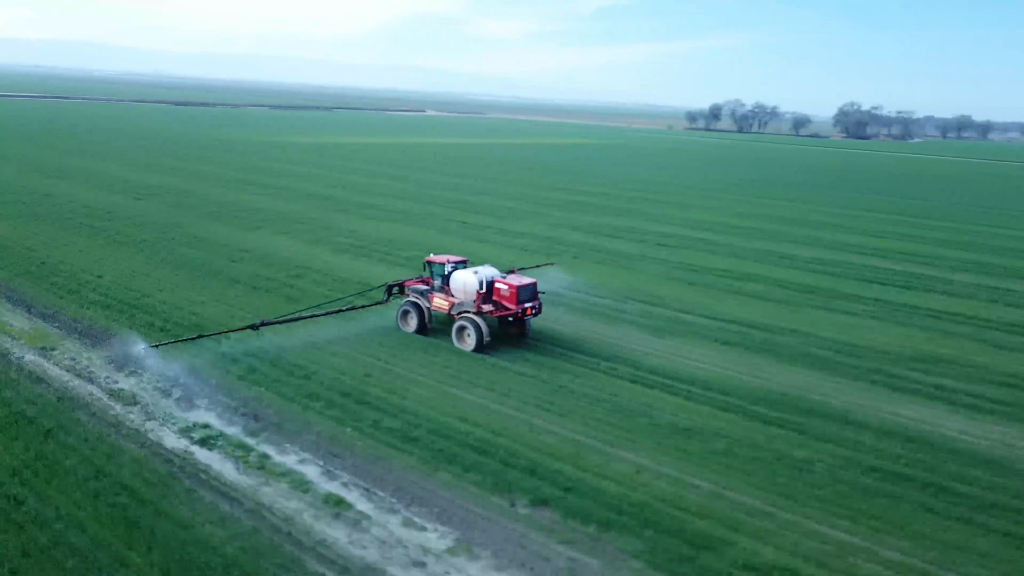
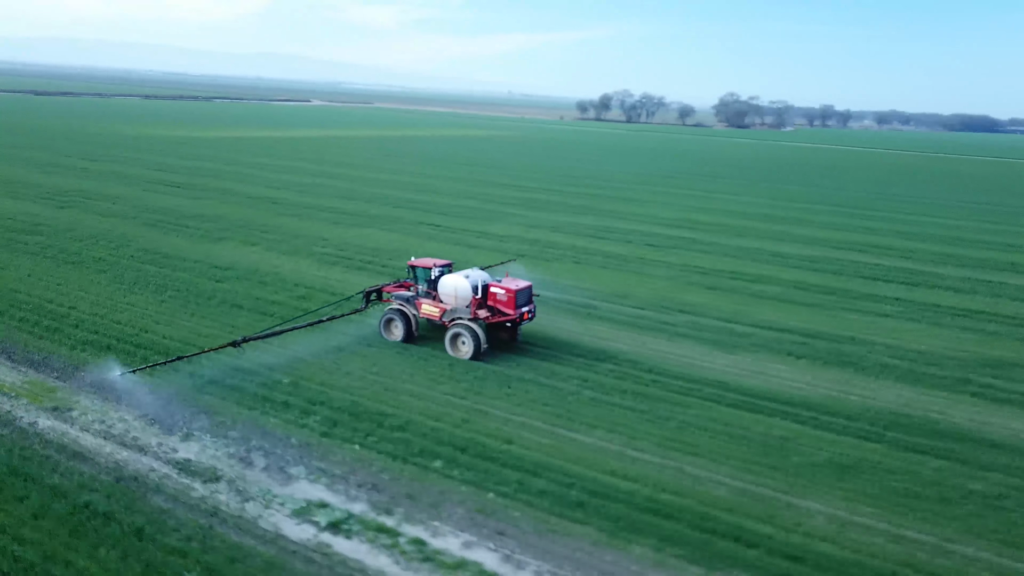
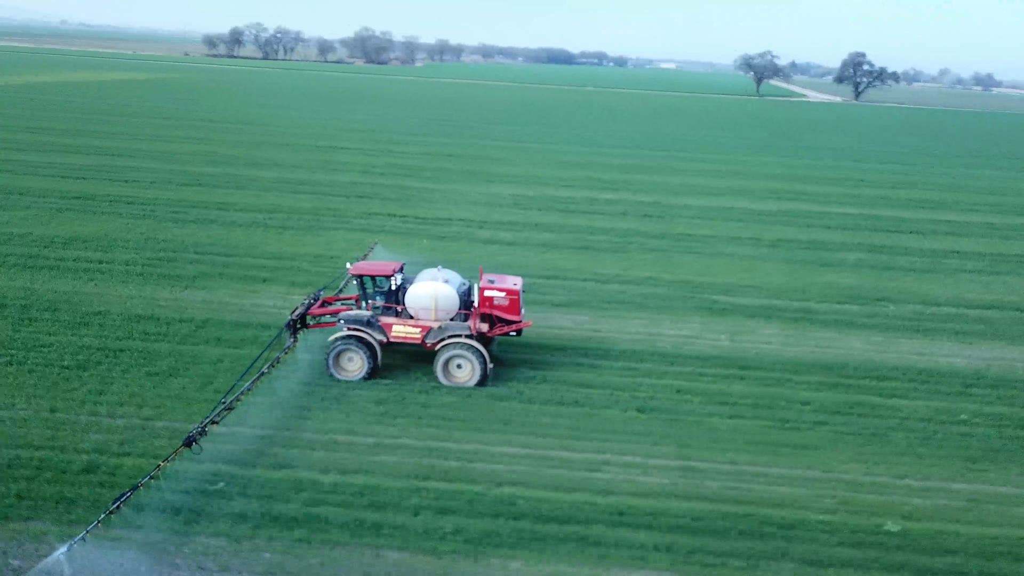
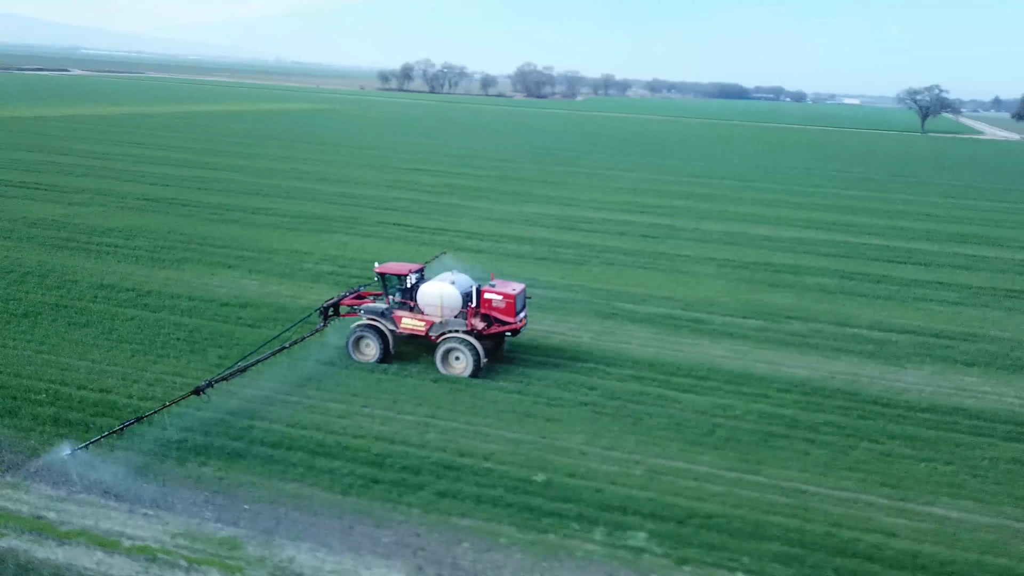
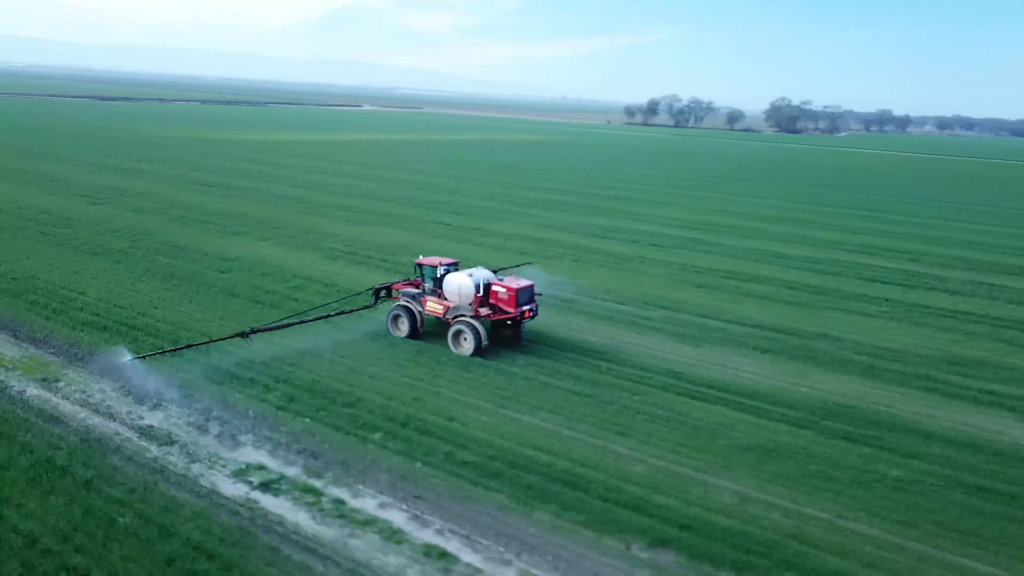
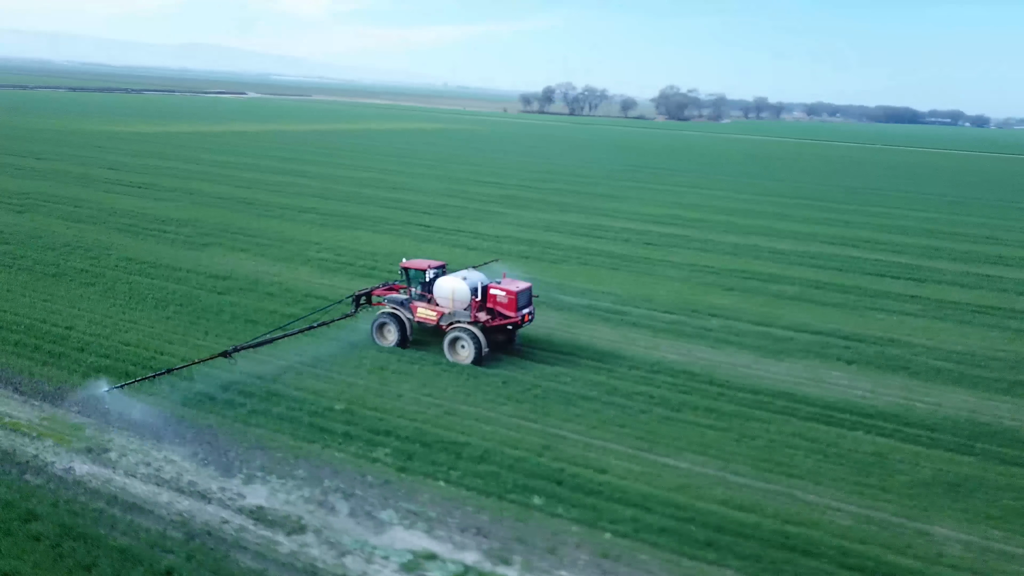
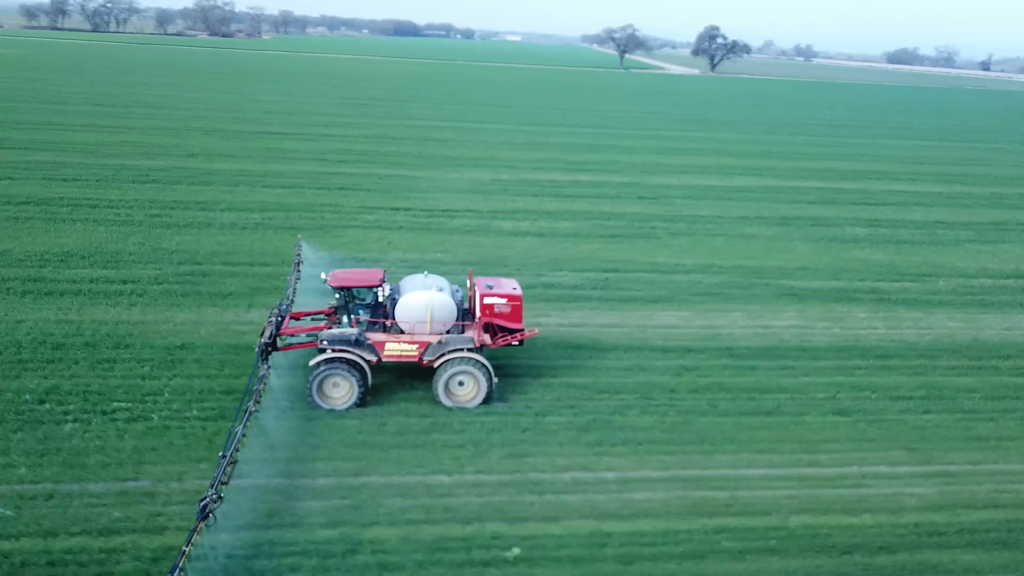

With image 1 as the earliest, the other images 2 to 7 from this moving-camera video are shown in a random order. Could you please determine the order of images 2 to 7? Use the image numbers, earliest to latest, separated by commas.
5, 2, 6, 4, 3, 7
